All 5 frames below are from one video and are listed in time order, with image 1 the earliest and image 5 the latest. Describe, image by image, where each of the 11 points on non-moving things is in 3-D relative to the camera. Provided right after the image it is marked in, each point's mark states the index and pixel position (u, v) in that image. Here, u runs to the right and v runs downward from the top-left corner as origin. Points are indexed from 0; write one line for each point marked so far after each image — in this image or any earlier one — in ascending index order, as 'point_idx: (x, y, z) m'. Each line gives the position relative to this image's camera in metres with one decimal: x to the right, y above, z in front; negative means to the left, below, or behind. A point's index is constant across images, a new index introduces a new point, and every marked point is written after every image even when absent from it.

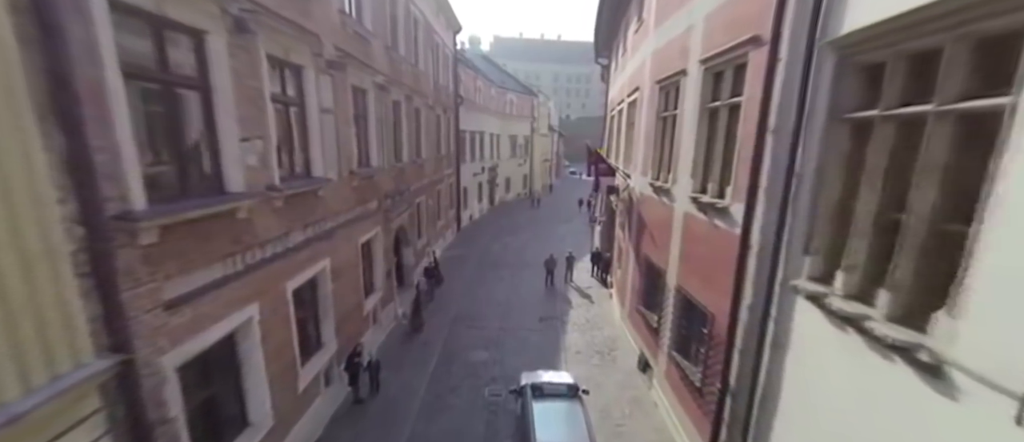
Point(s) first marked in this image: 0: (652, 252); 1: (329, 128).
0: (+3.1, -0.7, +8.4) m
1: (-3.4, +1.7, +7.1) m
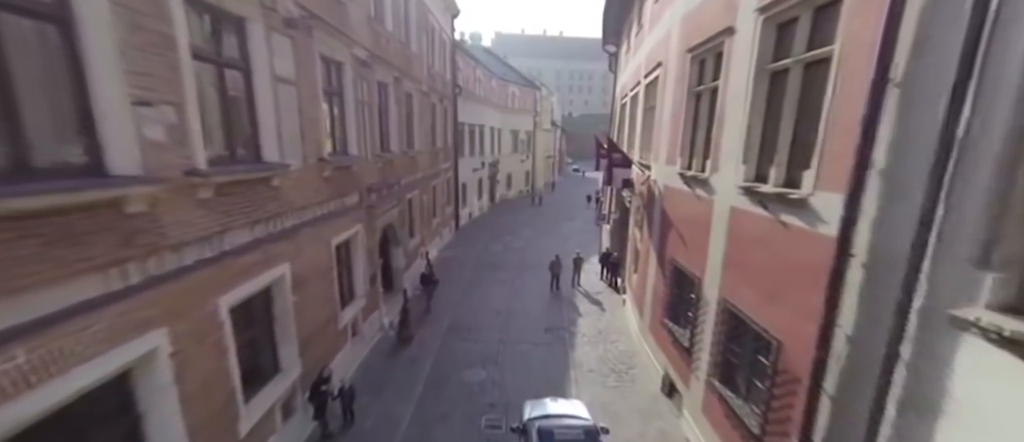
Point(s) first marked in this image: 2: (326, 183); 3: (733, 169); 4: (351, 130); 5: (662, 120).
0: (+3.1, -0.7, +7.0) m
1: (-3.4, +1.8, +5.8) m
2: (-3.5, +0.7, +7.1) m
3: (+3.1, +0.7, +5.3) m
4: (-3.5, +1.9, +8.1) m
5: (+3.3, +2.2, +8.4) m
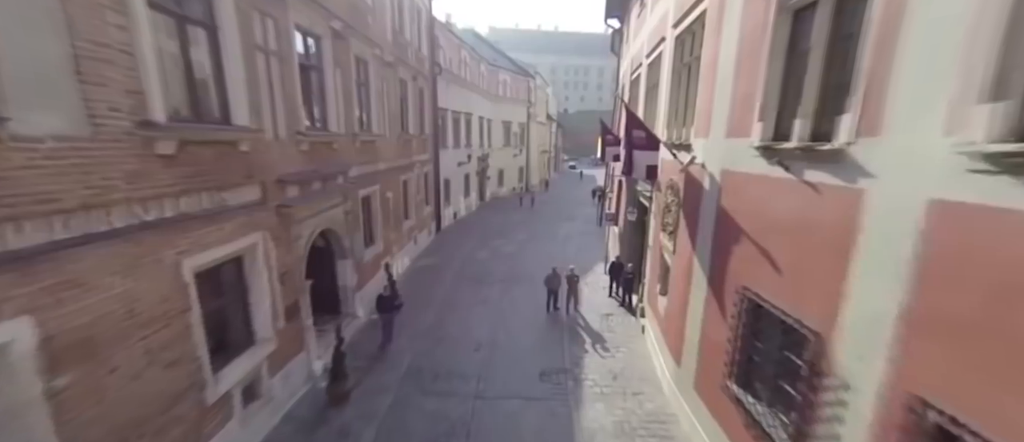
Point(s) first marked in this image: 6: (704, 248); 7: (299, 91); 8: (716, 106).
0: (+2.8, -0.7, +4.2) m
1: (-3.7, +1.7, +2.9) m
2: (-3.8, +0.6, +4.2) m
3: (+2.8, +0.6, +2.5) m
4: (-3.8, +1.8, +5.2) m
5: (+3.0, +2.2, +5.6) m
6: (+2.9, -0.4, +5.7) m
7: (-3.9, +2.4, +6.9) m
8: (+2.9, +1.6, +5.5) m
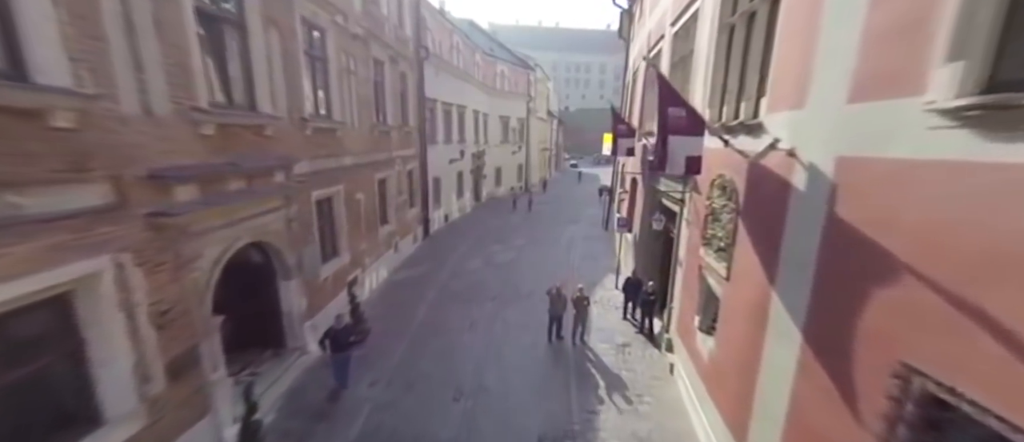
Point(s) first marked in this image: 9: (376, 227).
0: (+2.6, -0.9, +2.1) m
1: (-3.9, +1.5, +0.8) m
2: (-4.0, +0.4, +2.2) m
3: (+2.6, +0.5, +0.4) m
4: (-4.0, +1.7, +3.2) m
5: (+2.8, +2.0, +3.6) m
6: (+2.7, -0.6, +3.6) m
7: (-4.0, +2.2, +4.9) m
8: (+2.8, +1.5, +3.4) m
9: (-4.1, -0.2, +11.6) m
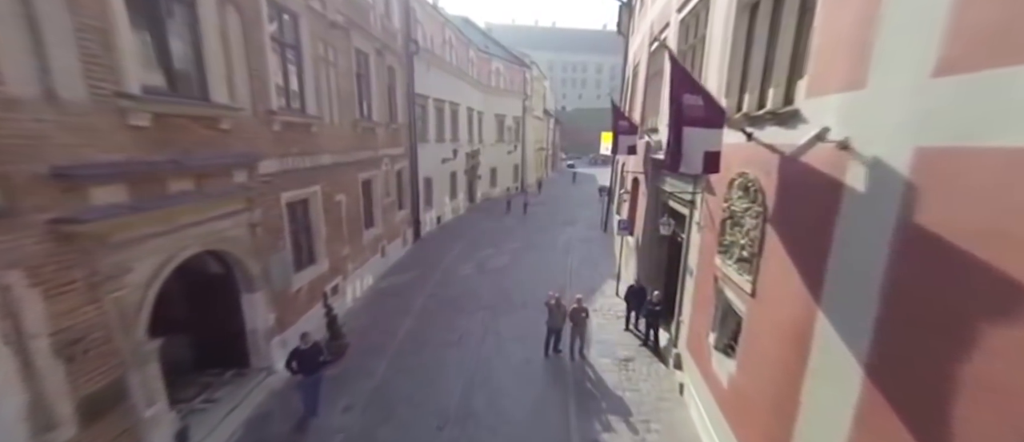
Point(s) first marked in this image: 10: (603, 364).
0: (+2.5, -1.0, +1.4) m
1: (-4.0, +1.4, 0.0) m
2: (-4.1, +0.4, +1.4) m
3: (+2.5, +0.4, -0.3) m
4: (-4.1, +1.6, +2.4) m
5: (+2.7, +1.9, +2.8) m
6: (+2.6, -0.6, +2.9) m
7: (-4.1, +2.1, +4.1) m
8: (+2.6, +1.4, +2.7) m
9: (-4.3, -0.3, +10.8) m
10: (+1.8, -2.8, +7.6) m
